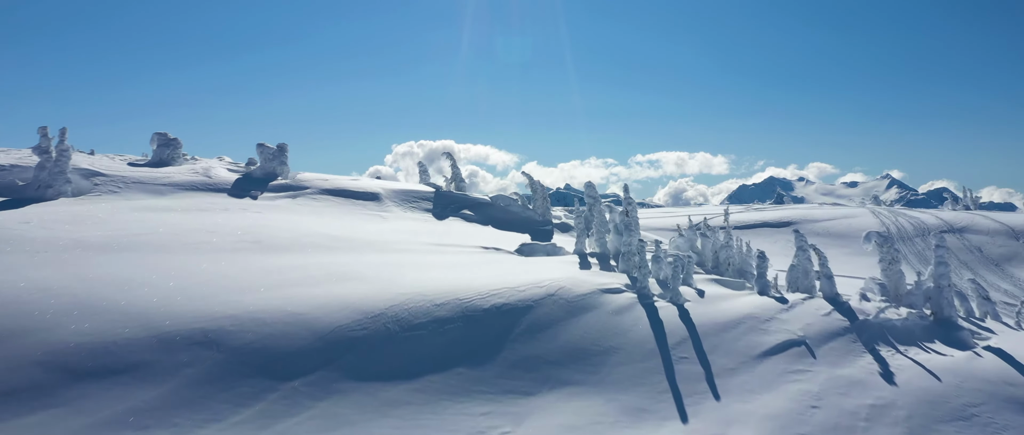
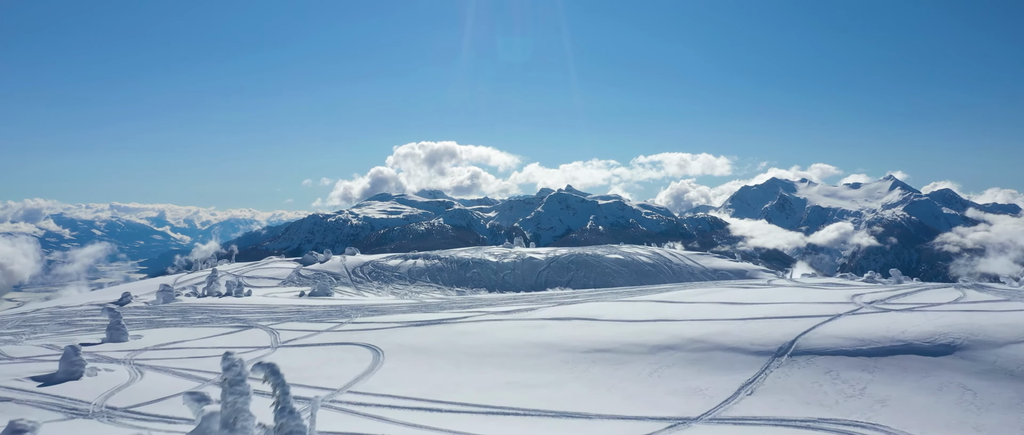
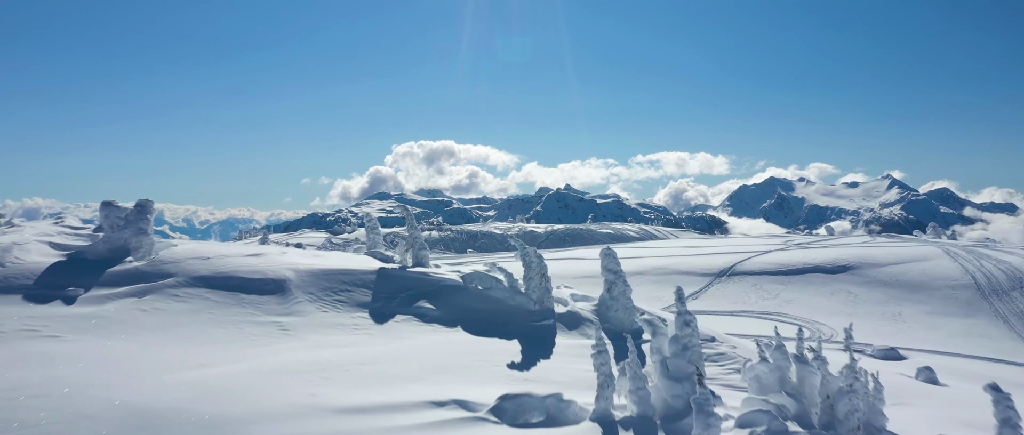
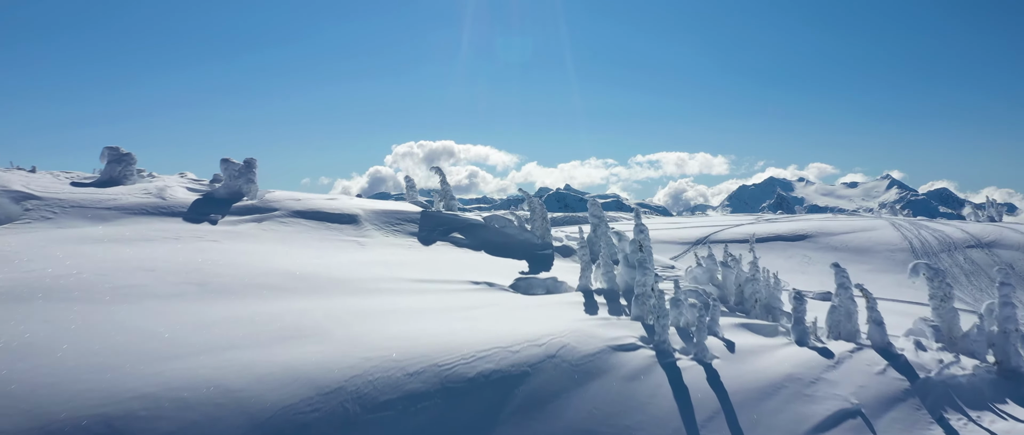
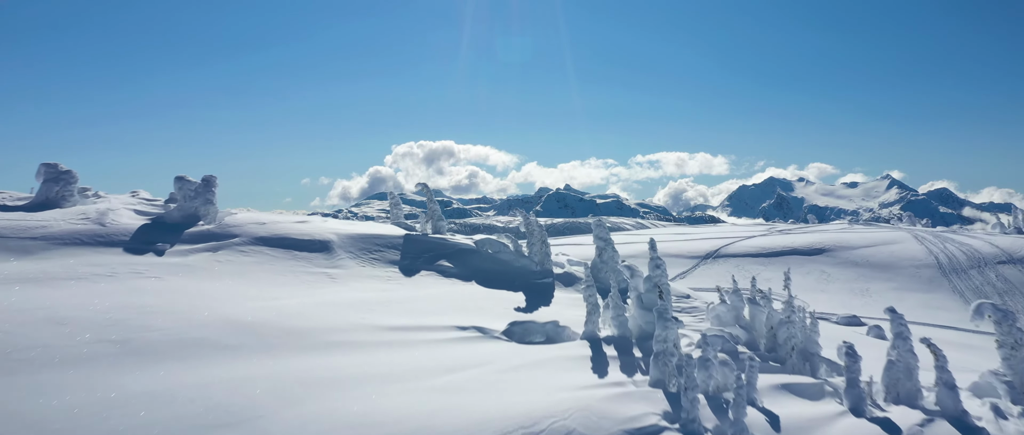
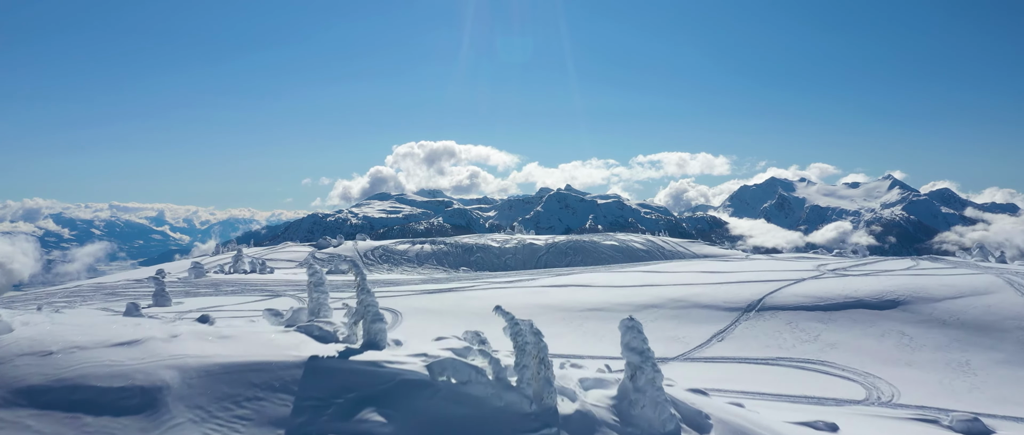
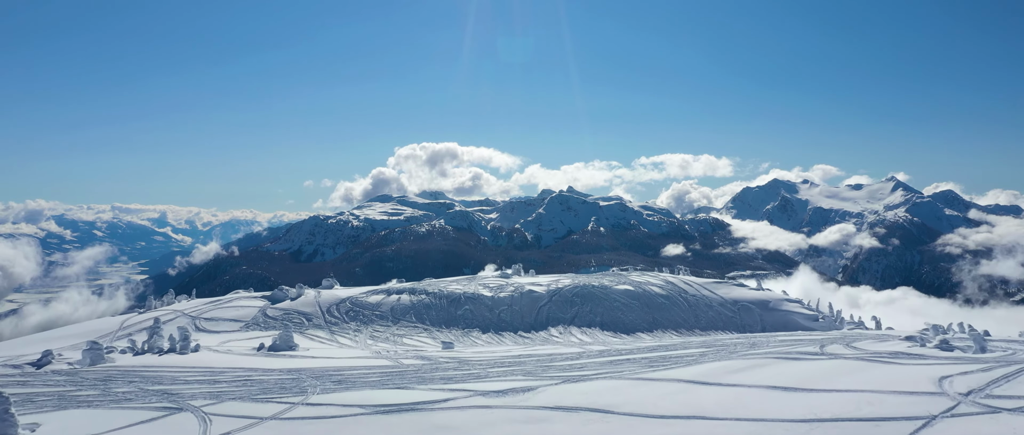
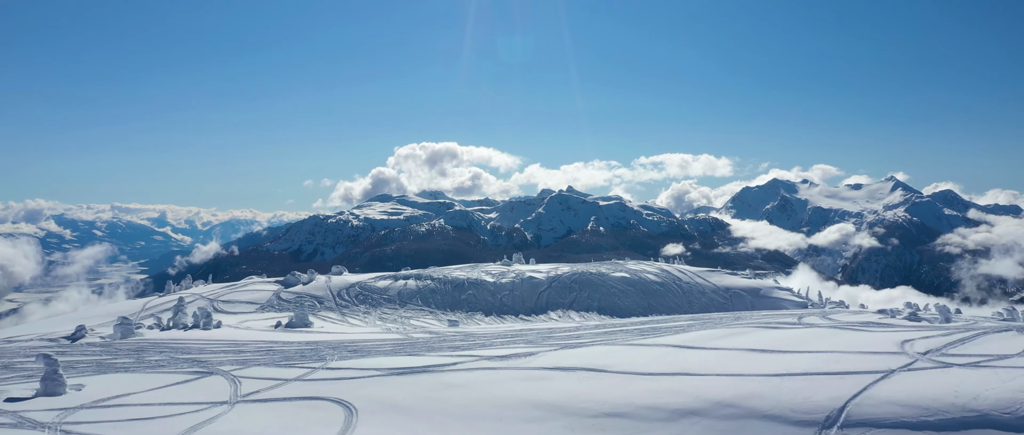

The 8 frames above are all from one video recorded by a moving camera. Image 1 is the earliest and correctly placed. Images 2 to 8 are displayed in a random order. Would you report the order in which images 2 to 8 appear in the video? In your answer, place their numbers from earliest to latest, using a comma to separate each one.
4, 5, 3, 6, 2, 8, 7
